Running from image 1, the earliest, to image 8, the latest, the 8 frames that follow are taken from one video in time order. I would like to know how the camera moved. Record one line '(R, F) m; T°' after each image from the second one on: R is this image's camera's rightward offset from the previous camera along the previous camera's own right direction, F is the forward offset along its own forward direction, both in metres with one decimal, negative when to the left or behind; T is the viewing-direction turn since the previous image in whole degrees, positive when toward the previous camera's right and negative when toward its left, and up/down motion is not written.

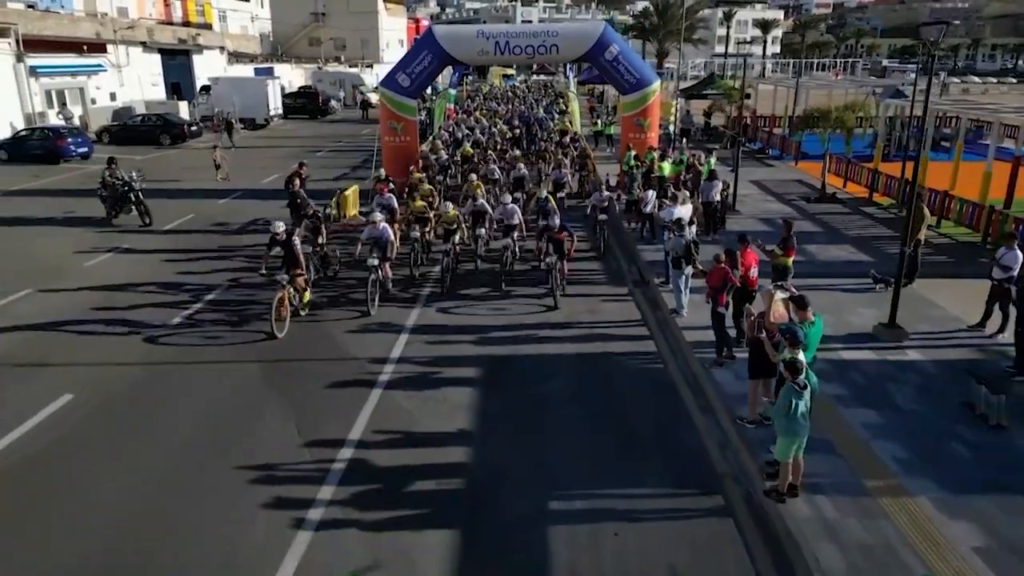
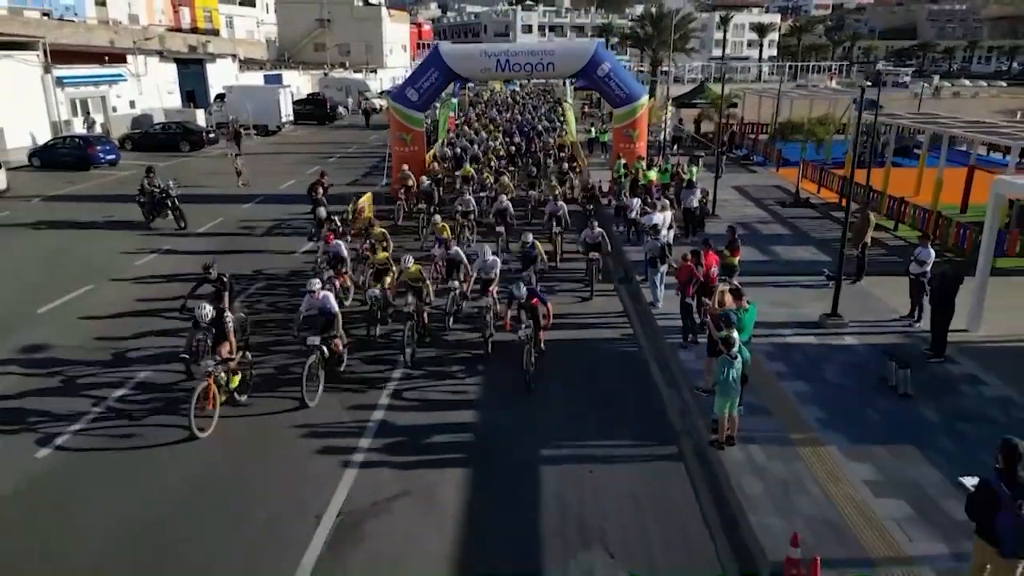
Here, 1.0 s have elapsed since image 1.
(0.0, -1.7) m; 0°
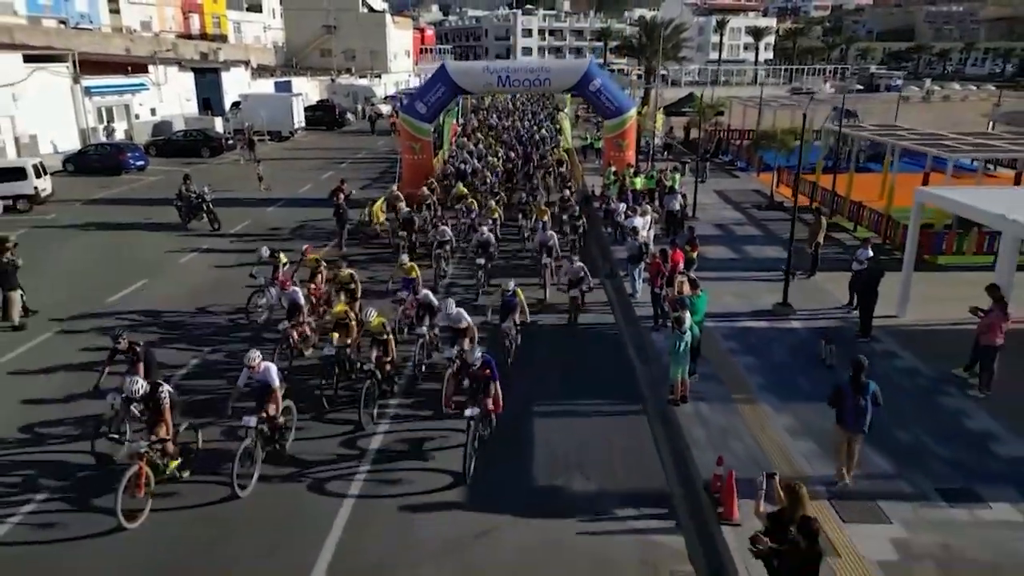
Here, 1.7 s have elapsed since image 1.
(0.0, -2.0) m; 0°
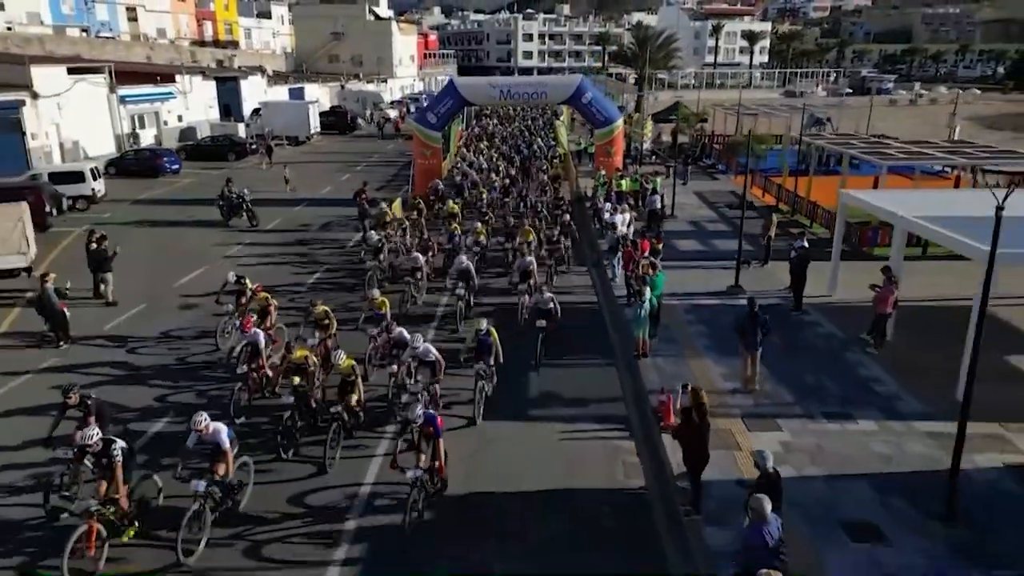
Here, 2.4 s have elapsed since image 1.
(0.0, -2.9) m; 0°
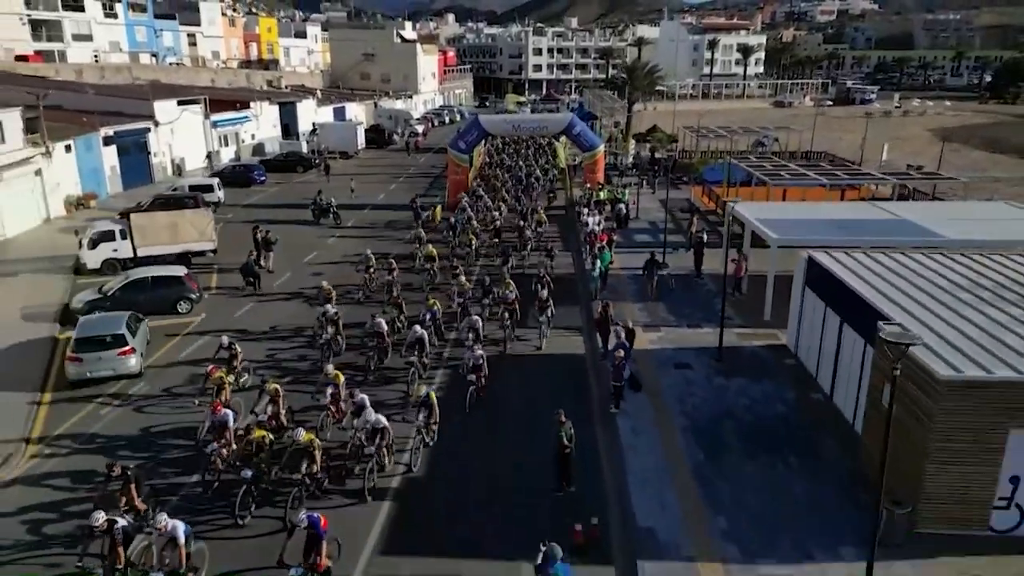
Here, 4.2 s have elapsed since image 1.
(+0.1, -9.3) m; -1°
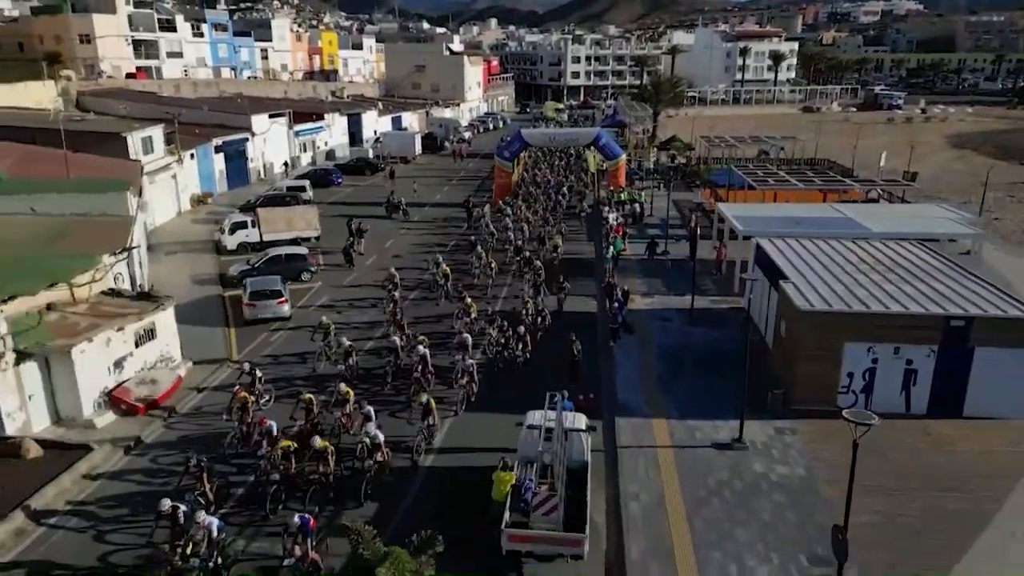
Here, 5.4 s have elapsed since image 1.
(+0.2, -7.3) m; -3°
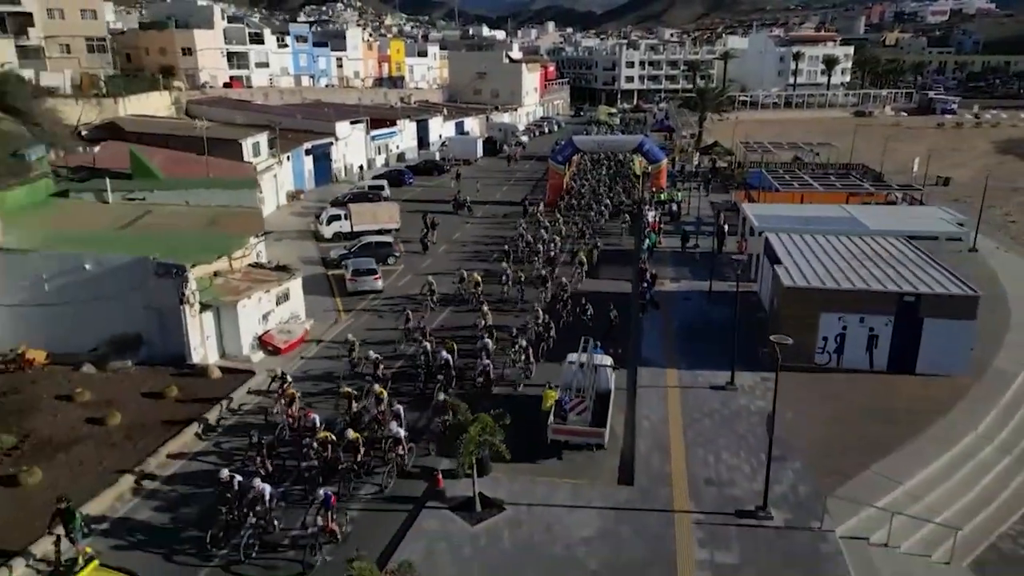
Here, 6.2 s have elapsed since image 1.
(+0.2, -5.5) m; -4°
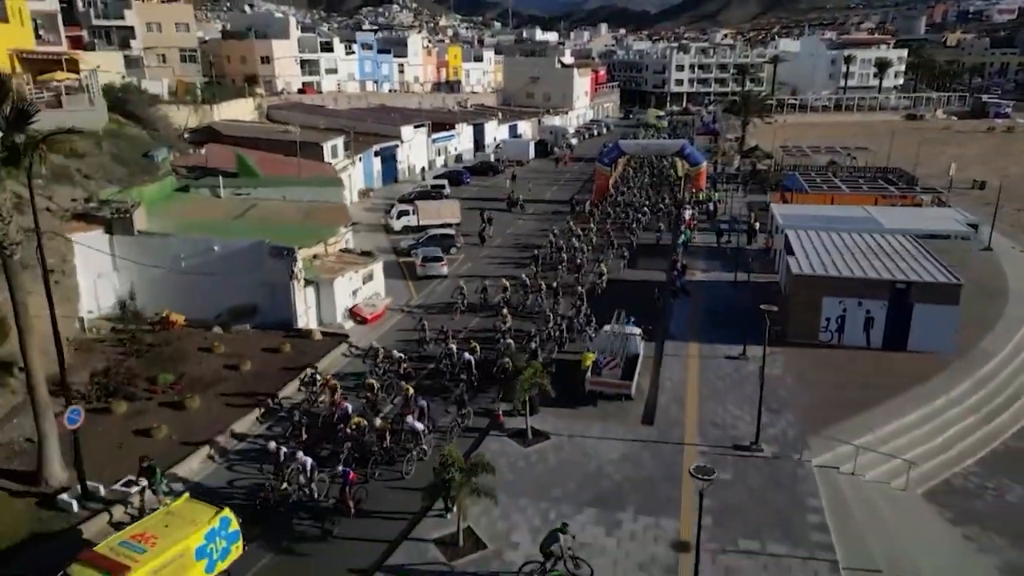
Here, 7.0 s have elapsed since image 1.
(0.0, -4.5) m; -4°
